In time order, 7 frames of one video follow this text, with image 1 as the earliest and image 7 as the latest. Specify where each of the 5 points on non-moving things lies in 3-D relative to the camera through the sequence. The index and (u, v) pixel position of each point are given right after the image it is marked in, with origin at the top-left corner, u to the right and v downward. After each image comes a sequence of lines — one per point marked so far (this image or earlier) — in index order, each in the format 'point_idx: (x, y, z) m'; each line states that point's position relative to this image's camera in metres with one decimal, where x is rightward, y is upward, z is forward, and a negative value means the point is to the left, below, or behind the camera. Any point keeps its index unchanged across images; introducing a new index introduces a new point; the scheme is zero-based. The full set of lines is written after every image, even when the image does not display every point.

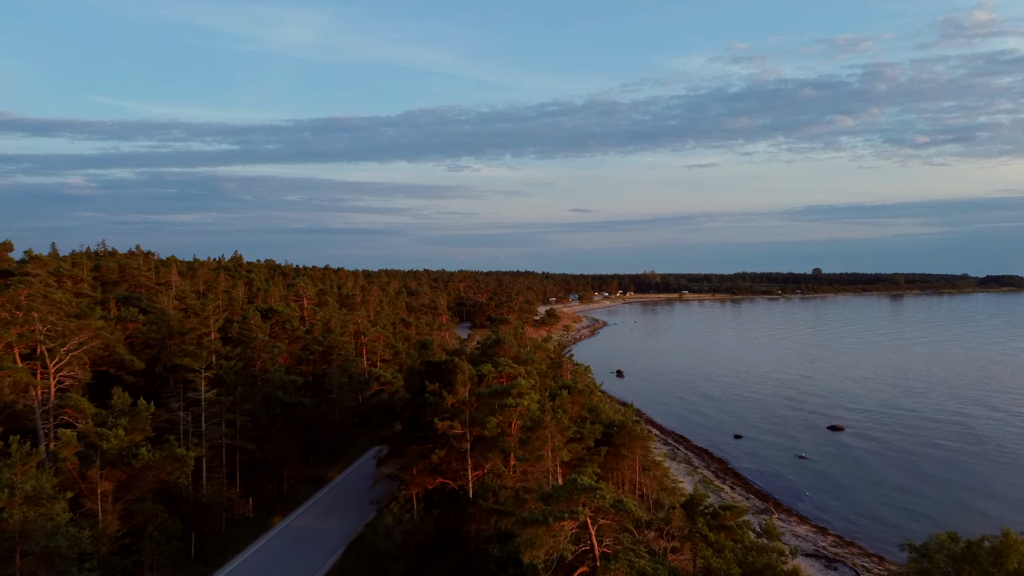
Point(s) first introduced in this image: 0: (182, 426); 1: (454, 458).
0: (-10.0, -4.2, +17.9) m
1: (-1.7, -4.9, +17.0) m
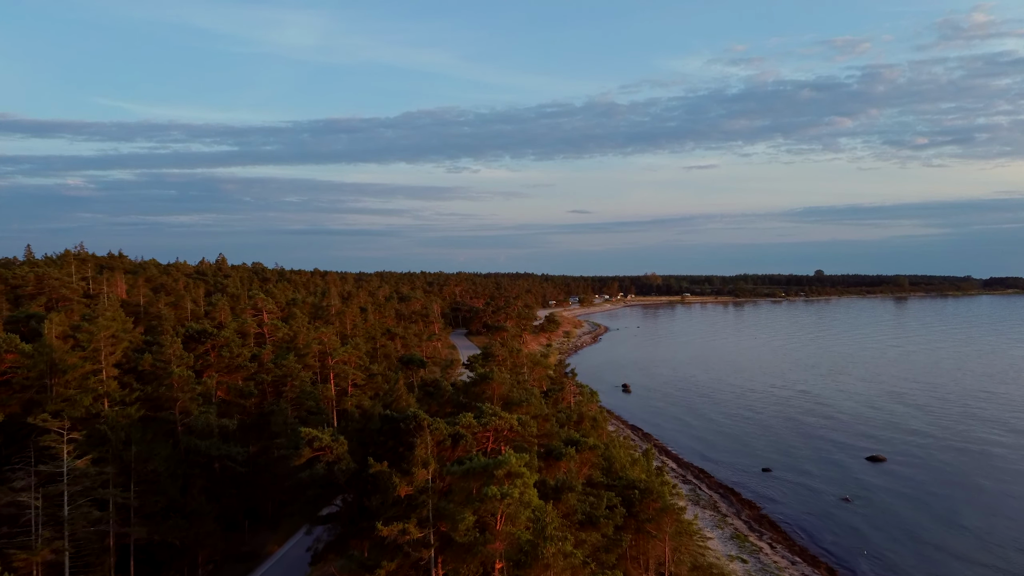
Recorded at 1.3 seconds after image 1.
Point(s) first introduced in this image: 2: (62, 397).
0: (-10.3, -4.8, +12.6) m
1: (-2.0, -5.5, +11.7) m
2: (-11.8, -2.8, +15.5) m
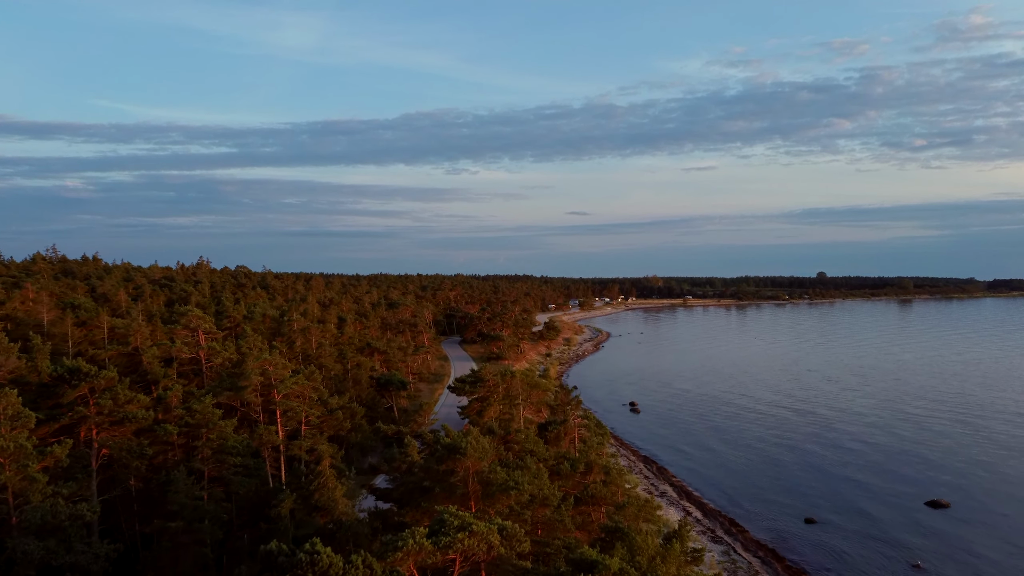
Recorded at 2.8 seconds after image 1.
0: (-10.6, -5.4, +6.7) m
1: (-2.3, -6.1, +5.8) m
2: (-12.1, -3.4, +9.6) m
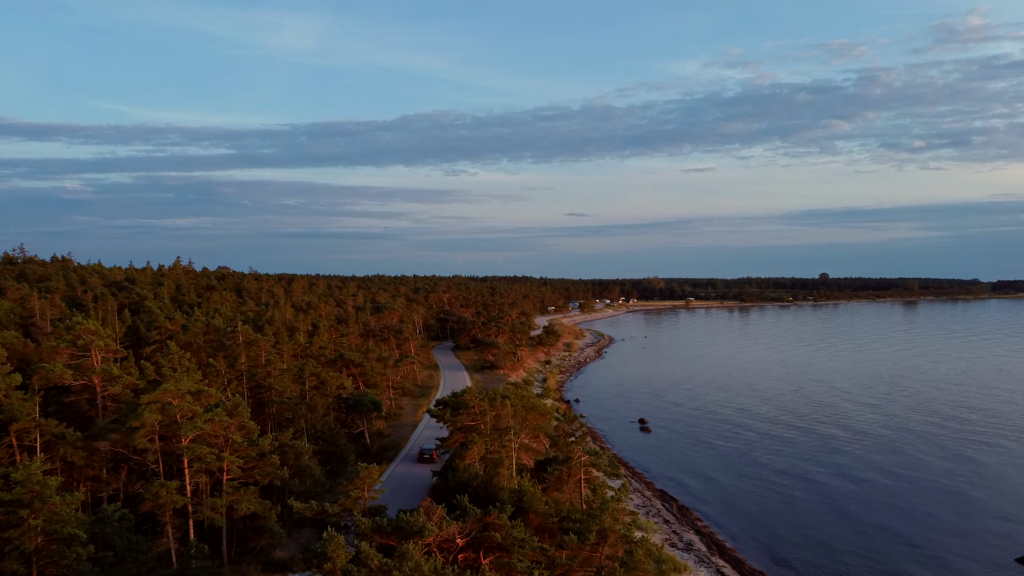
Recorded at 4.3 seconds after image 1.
0: (-10.9, -5.6, +0.6) m
1: (-2.6, -6.2, -0.4) m
2: (-12.4, -3.6, +3.5) m
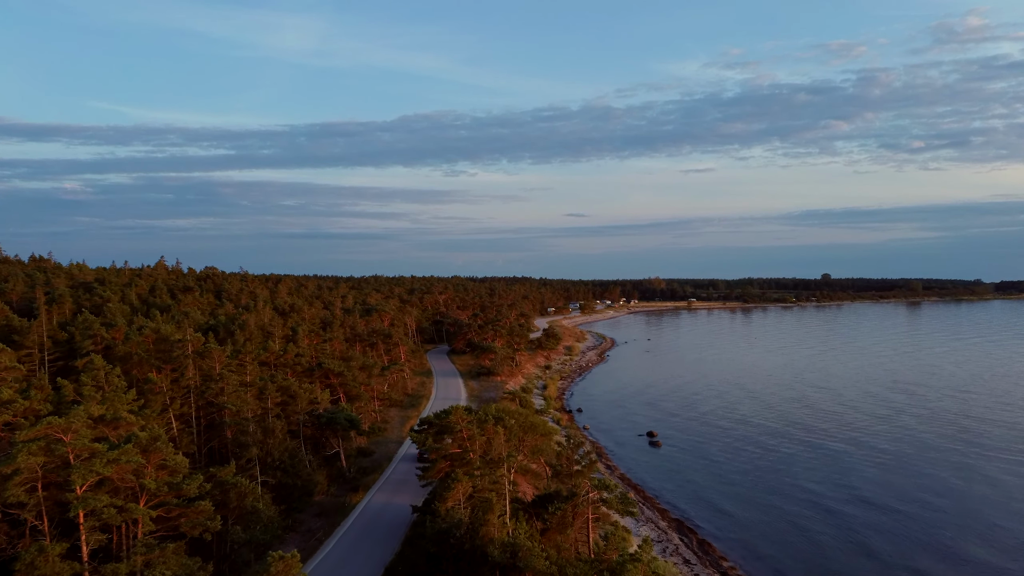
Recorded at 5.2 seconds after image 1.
0: (-11.1, -5.6, -3.5) m
1: (-2.8, -6.3, -4.4) m
2: (-12.6, -3.6, -0.6) m
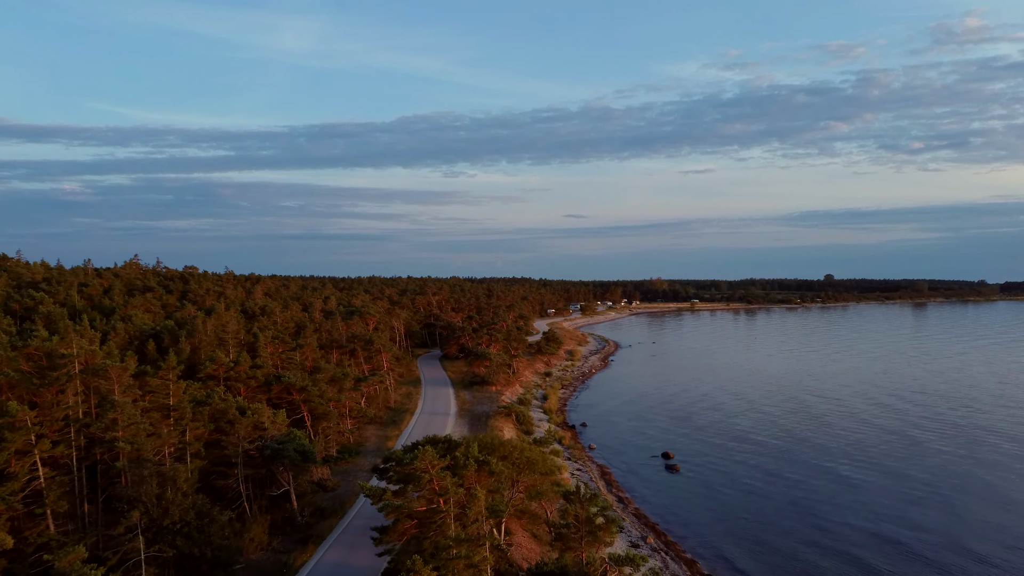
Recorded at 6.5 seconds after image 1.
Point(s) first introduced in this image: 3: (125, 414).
0: (-11.4, -5.5, -9.4) m
1: (-3.1, -6.2, -10.3) m
2: (-12.9, -3.5, -6.5) m
3: (-11.6, -3.9, +17.8) m
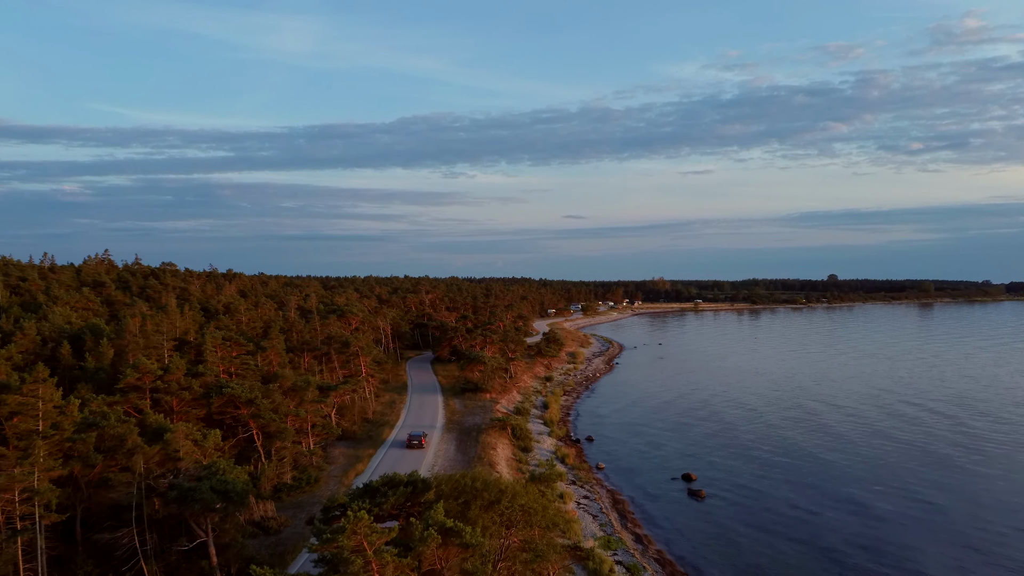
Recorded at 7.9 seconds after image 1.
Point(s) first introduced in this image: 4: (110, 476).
0: (-11.6, -5.1, -15.3) m
1: (-3.3, -5.7, -16.2) m
2: (-13.1, -3.1, -12.4) m
3: (-11.9, -3.5, +12.0) m
4: (-11.7, -5.4, +17.4) m
